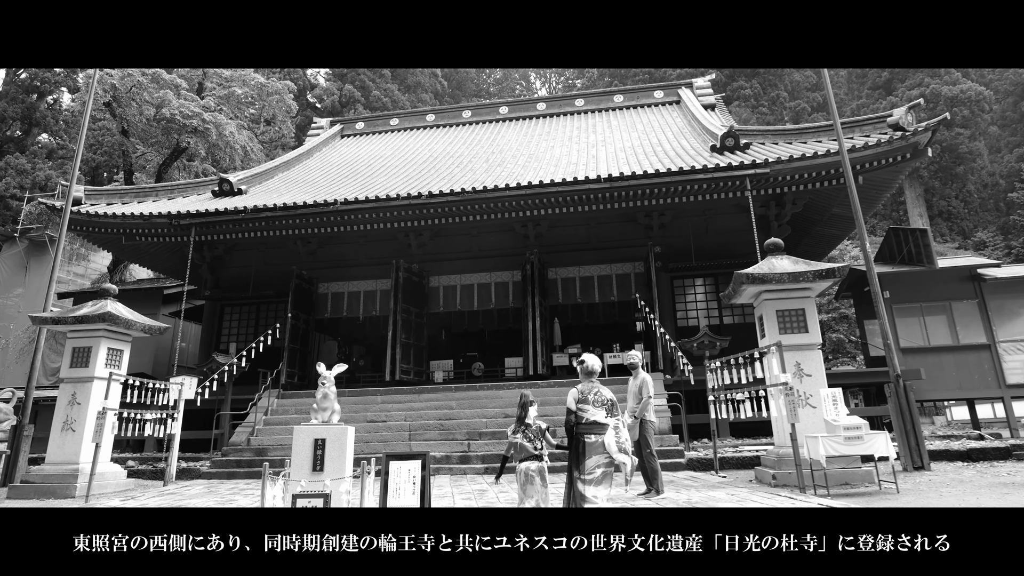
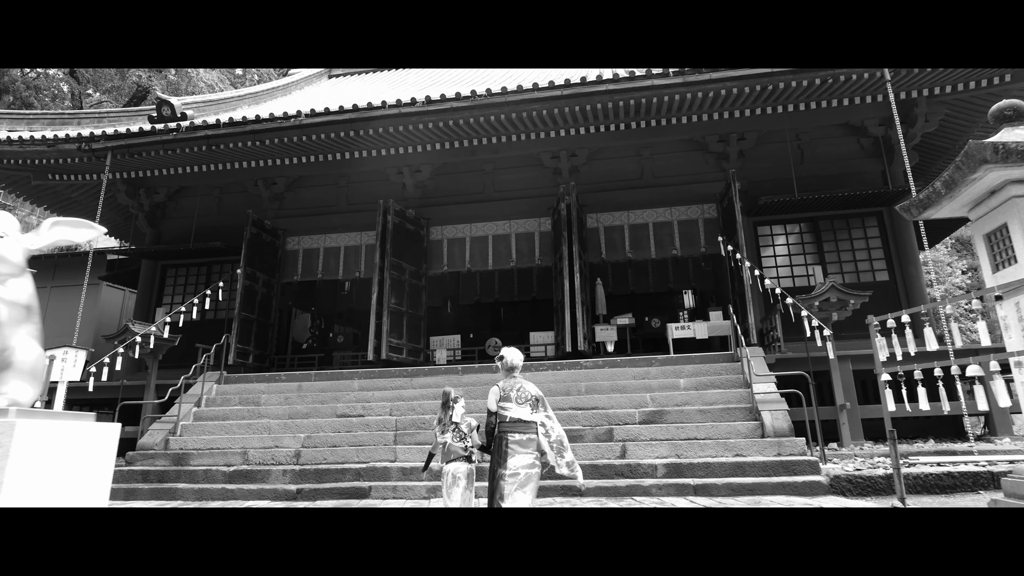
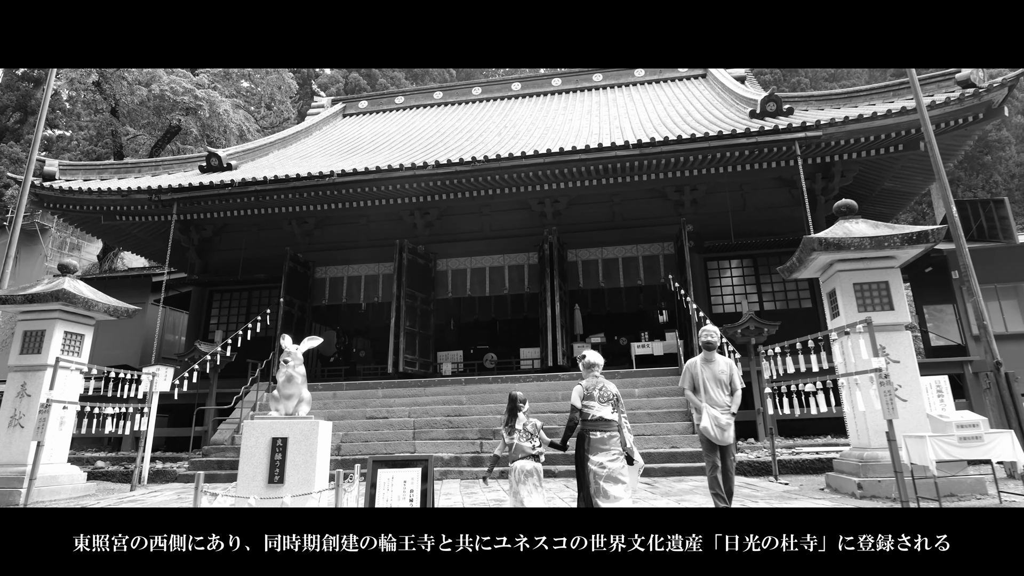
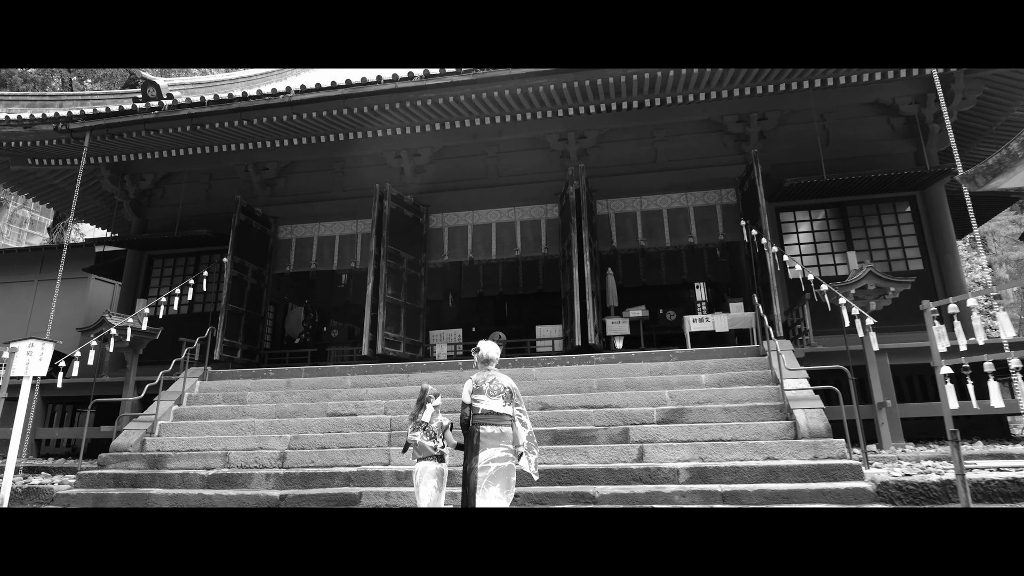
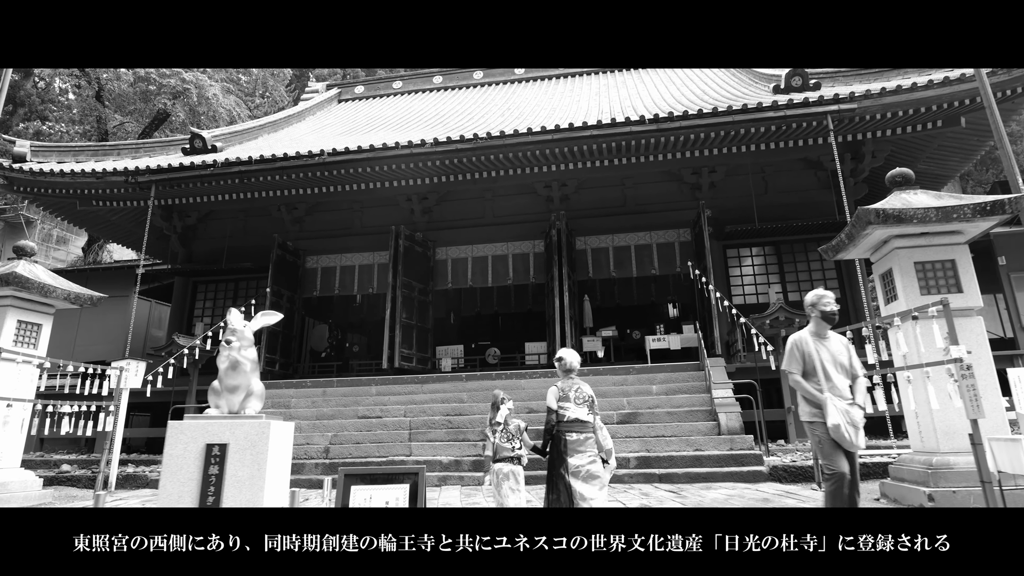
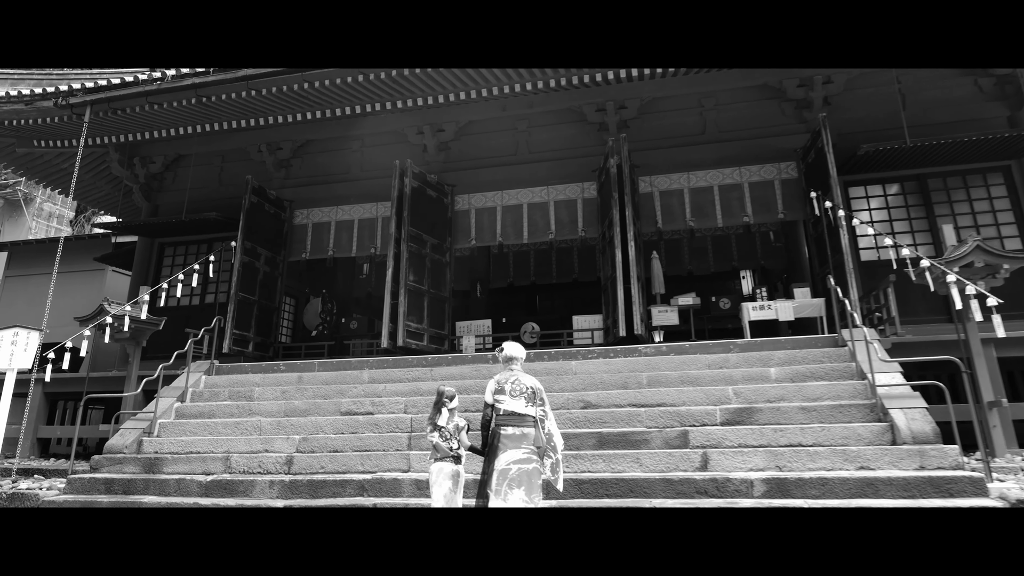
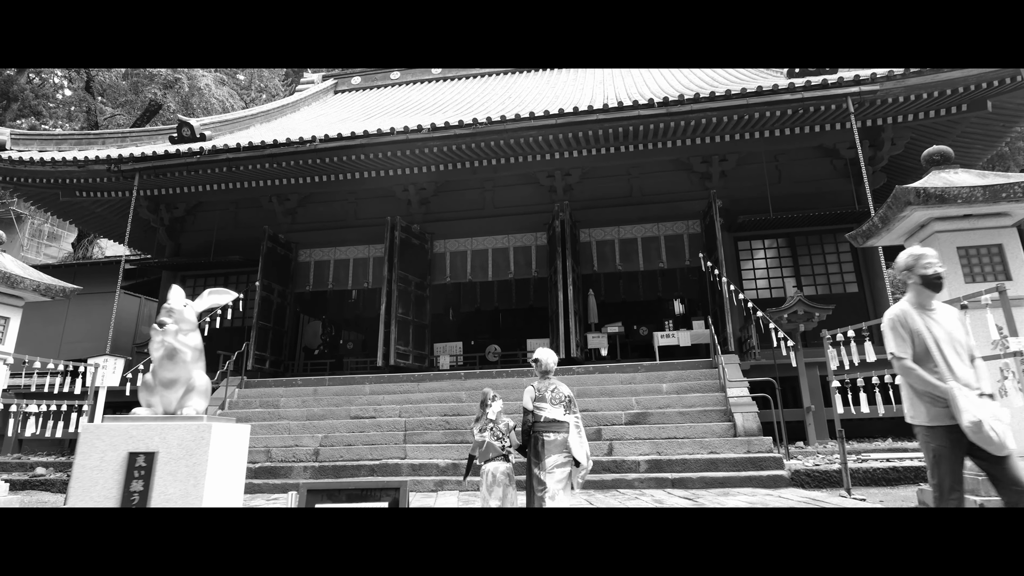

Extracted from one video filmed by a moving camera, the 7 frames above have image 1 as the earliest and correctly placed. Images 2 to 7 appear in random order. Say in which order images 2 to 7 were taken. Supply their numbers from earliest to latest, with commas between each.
3, 5, 7, 2, 4, 6
